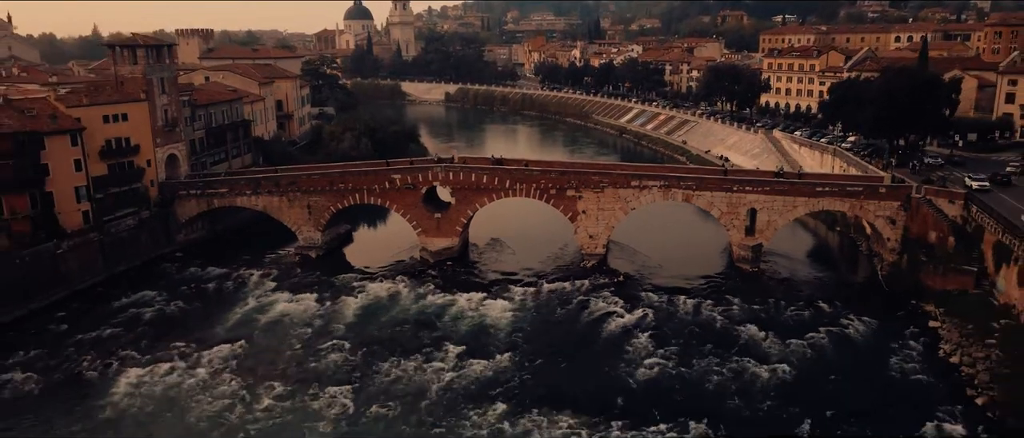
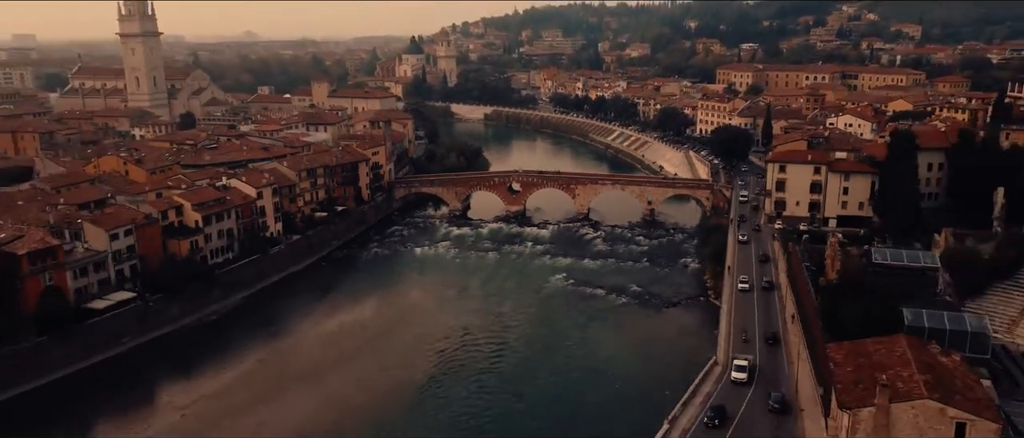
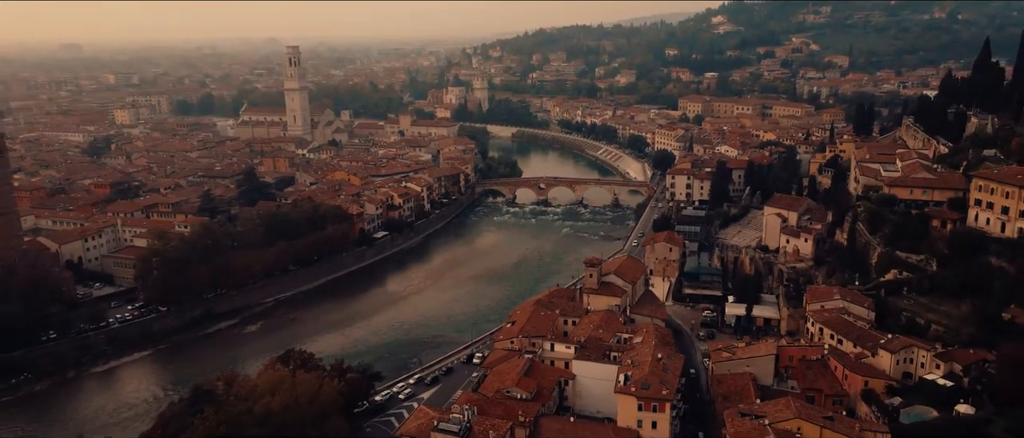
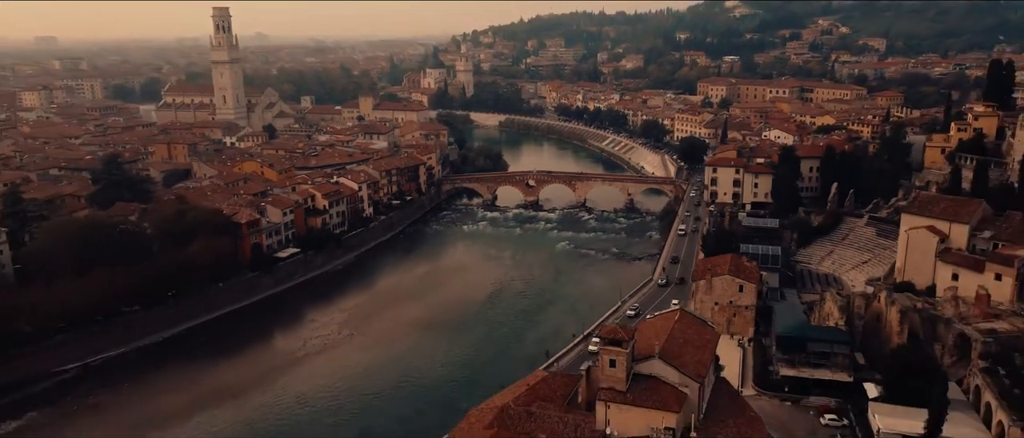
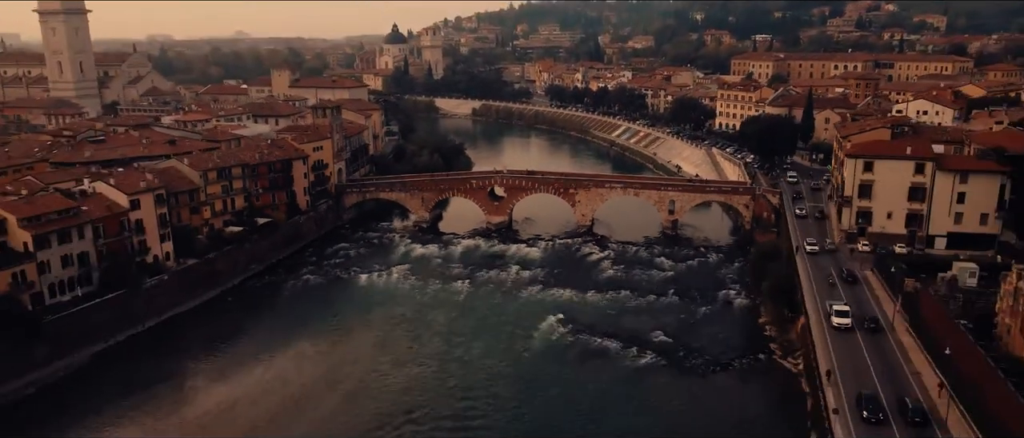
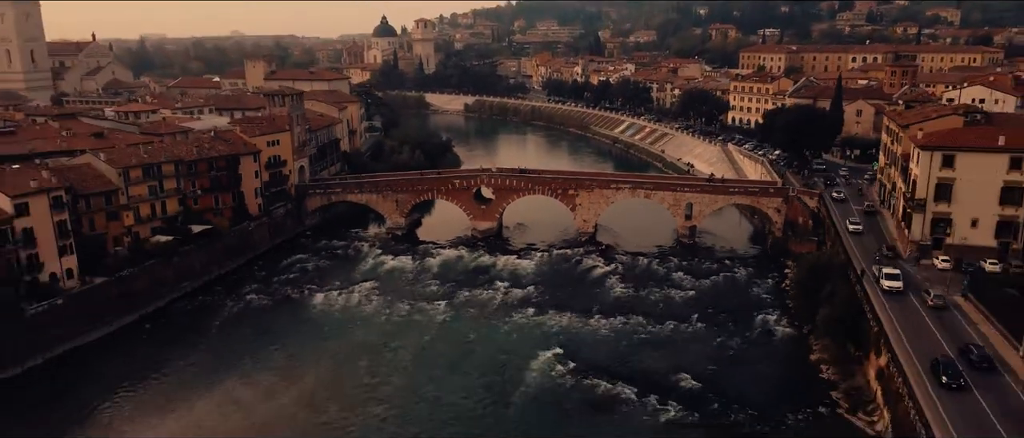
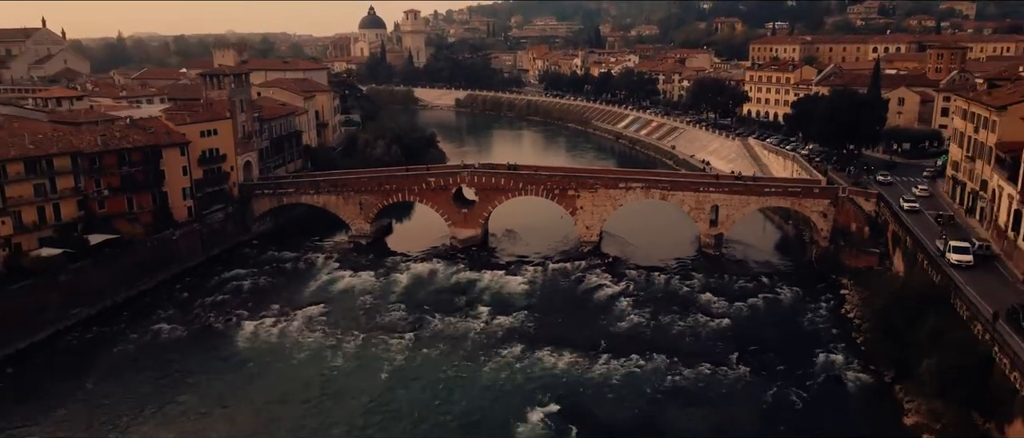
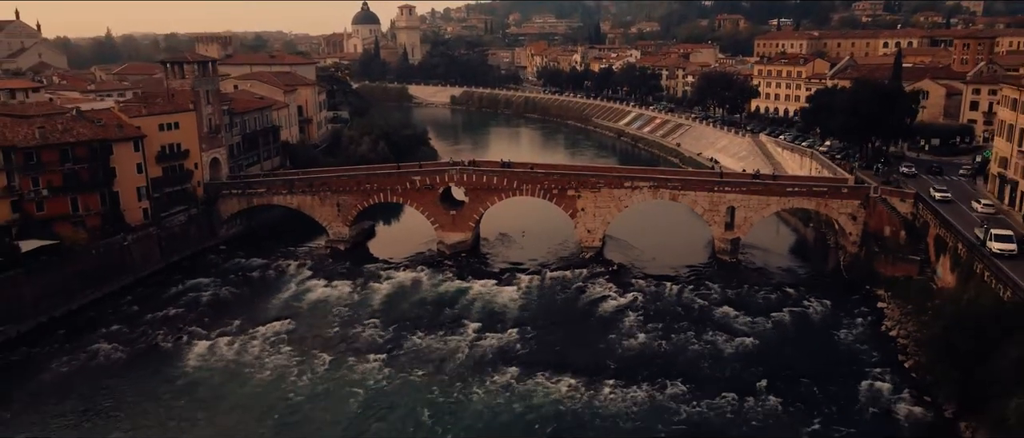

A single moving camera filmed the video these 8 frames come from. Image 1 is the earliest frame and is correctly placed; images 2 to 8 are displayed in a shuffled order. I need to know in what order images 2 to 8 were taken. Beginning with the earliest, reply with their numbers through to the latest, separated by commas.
8, 7, 6, 5, 2, 4, 3
